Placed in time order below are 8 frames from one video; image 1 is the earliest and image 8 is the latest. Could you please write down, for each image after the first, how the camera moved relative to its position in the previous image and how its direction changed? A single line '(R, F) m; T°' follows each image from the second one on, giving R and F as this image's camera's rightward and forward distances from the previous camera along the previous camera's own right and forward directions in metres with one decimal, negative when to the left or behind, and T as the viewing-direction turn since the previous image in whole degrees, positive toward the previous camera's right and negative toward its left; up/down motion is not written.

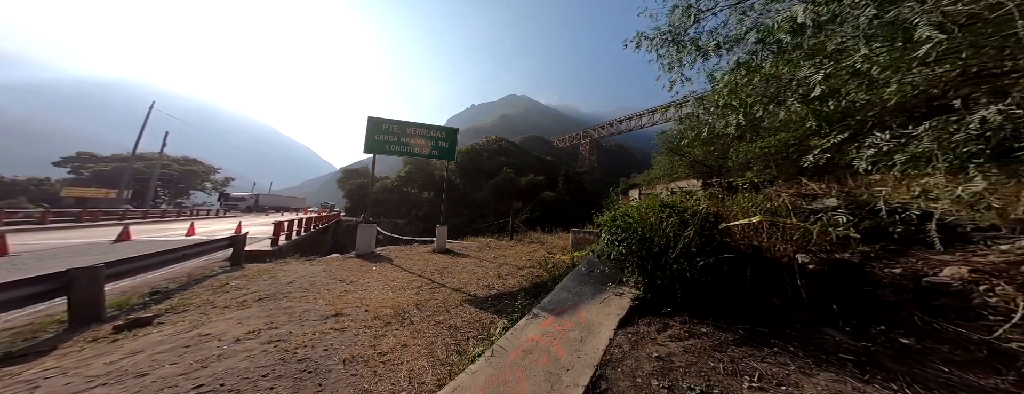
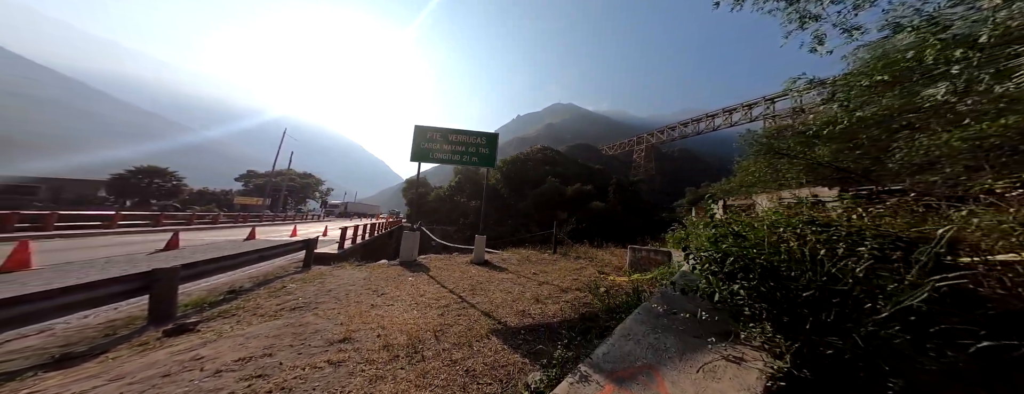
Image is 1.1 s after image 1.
(+0.1, +0.7) m; -11°
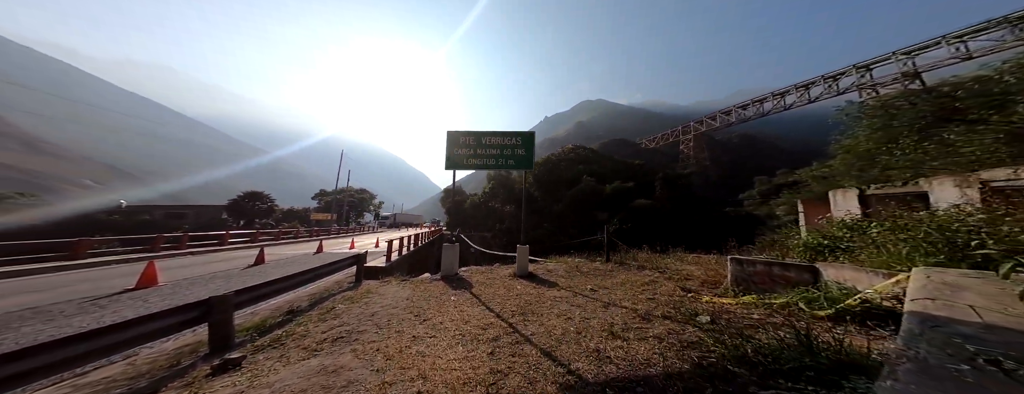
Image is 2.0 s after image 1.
(-0.3, +0.7) m; -8°
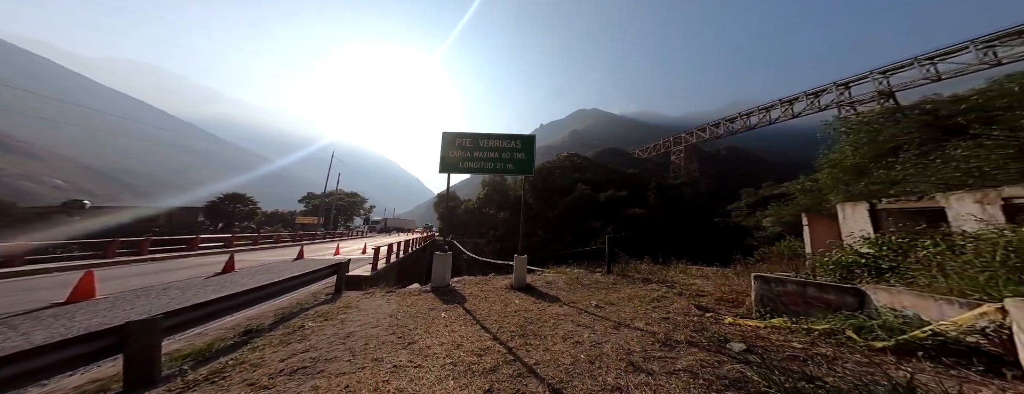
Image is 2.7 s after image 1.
(-0.1, +0.5) m; +1°
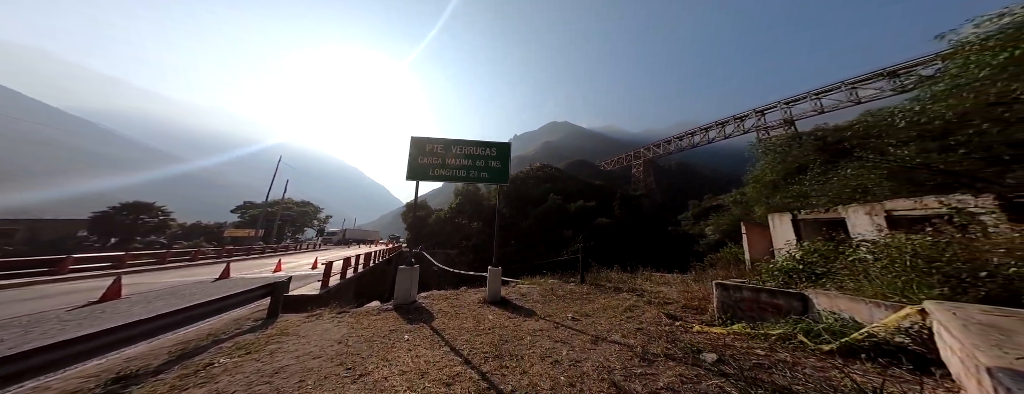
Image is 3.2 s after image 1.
(0.0, +0.2) m; +6°
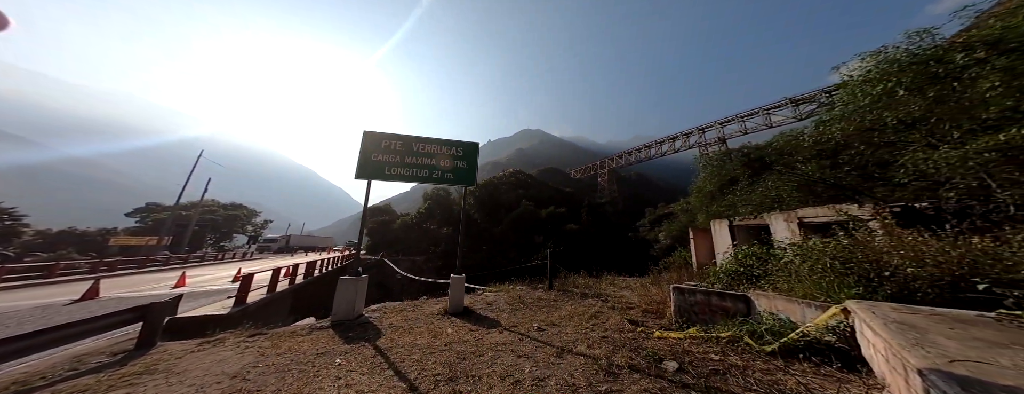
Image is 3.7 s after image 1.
(+0.1, +0.3) m; +7°
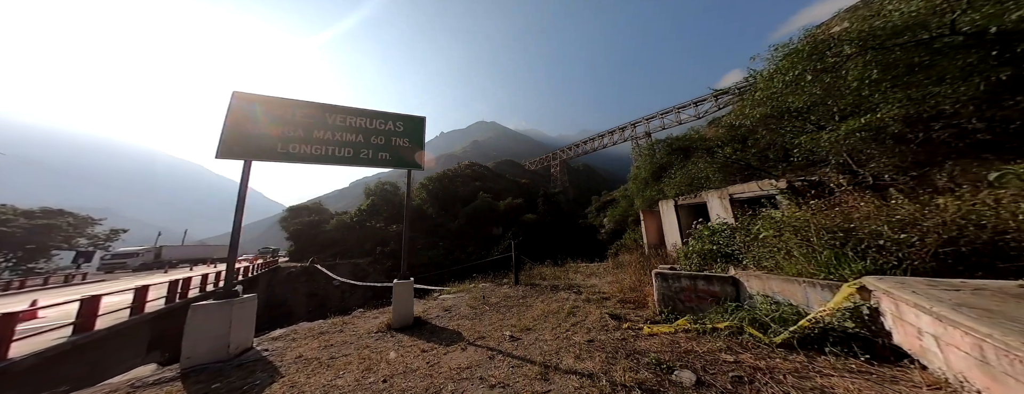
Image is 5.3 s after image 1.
(-0.1, +0.9) m; +10°
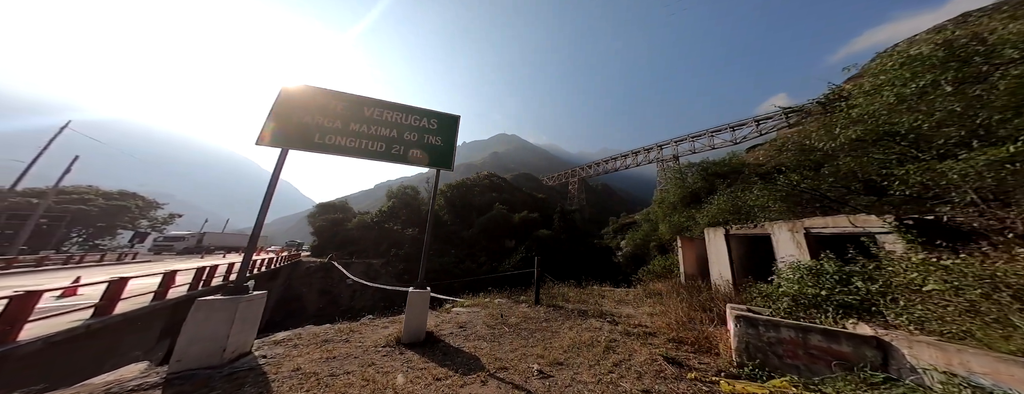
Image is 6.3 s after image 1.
(-0.3, +0.5) m; -4°
